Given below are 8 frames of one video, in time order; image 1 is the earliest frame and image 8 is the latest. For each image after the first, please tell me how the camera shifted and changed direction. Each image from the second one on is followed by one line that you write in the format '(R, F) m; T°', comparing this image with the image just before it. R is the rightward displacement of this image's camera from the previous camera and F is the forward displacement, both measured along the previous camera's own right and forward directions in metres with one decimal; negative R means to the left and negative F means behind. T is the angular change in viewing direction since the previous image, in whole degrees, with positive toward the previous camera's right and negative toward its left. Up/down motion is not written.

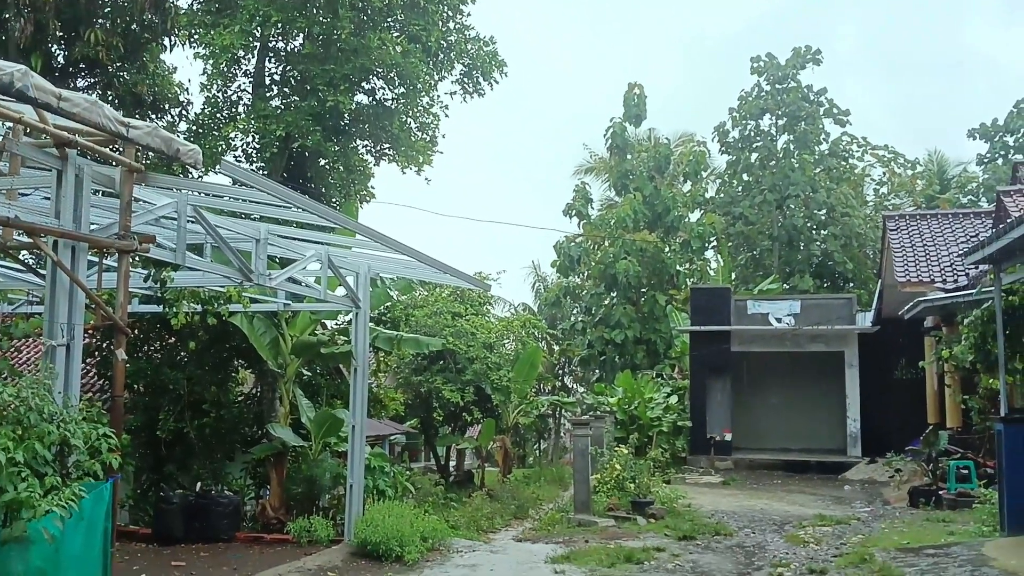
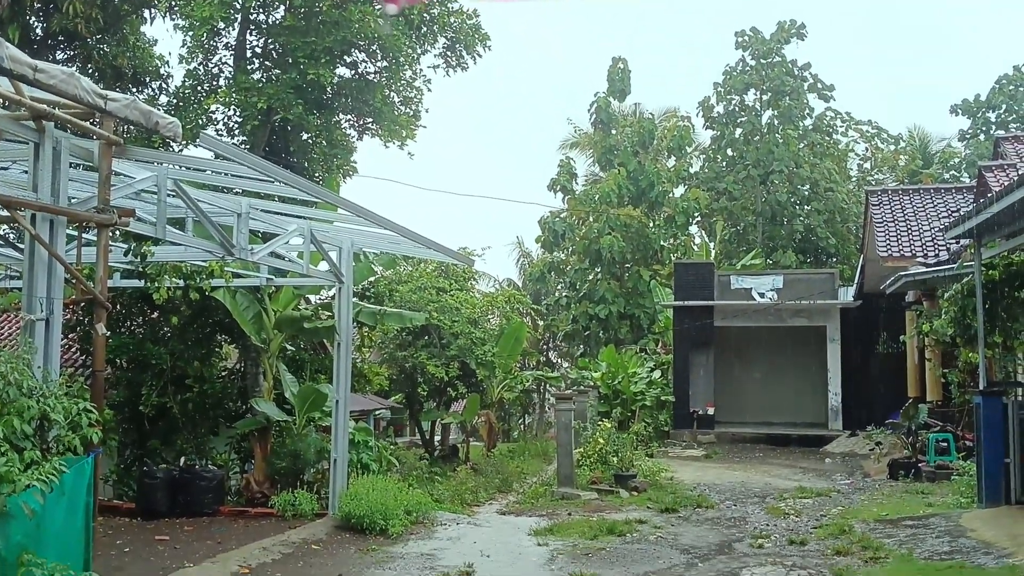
(0.0, 0.0) m; +1°
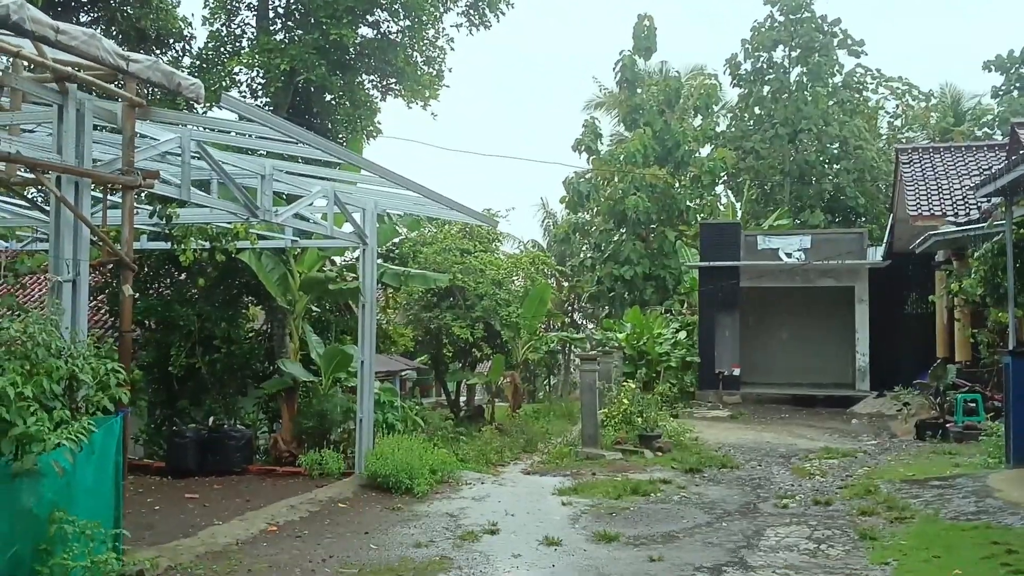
(0.0, 0.0) m; -2°
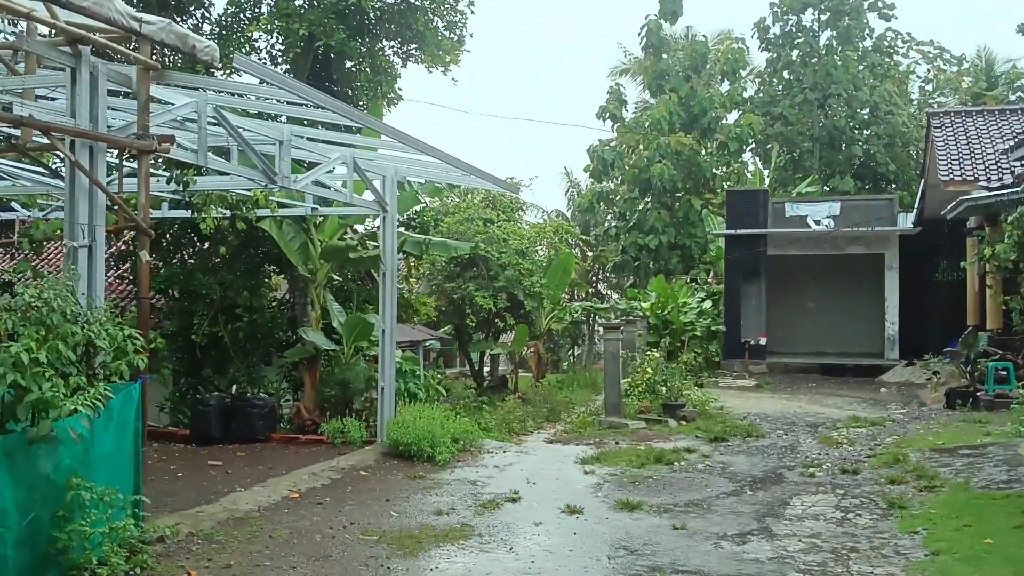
(0.0, +0.1) m; -2°
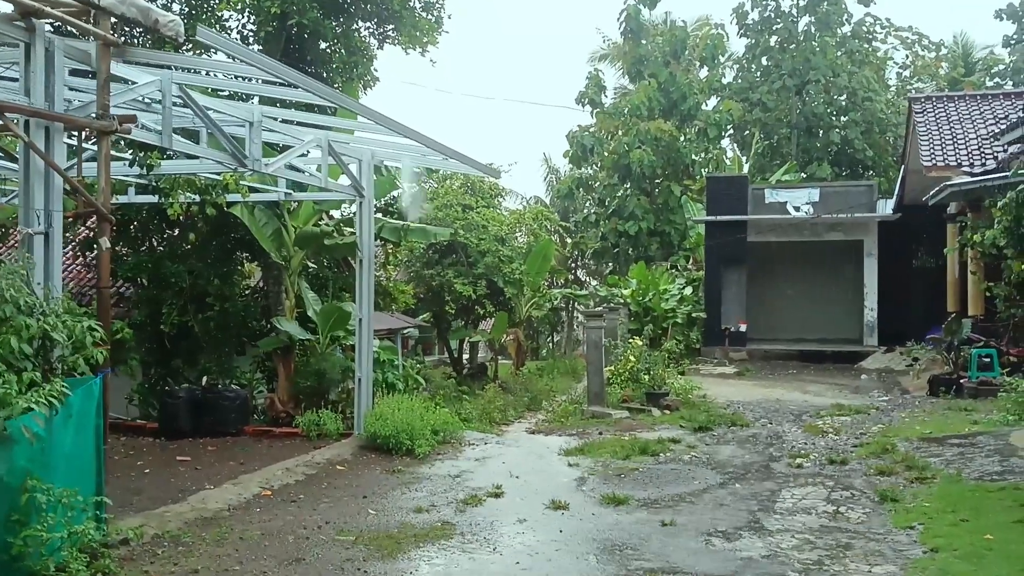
(0.0, +0.2) m; +1°
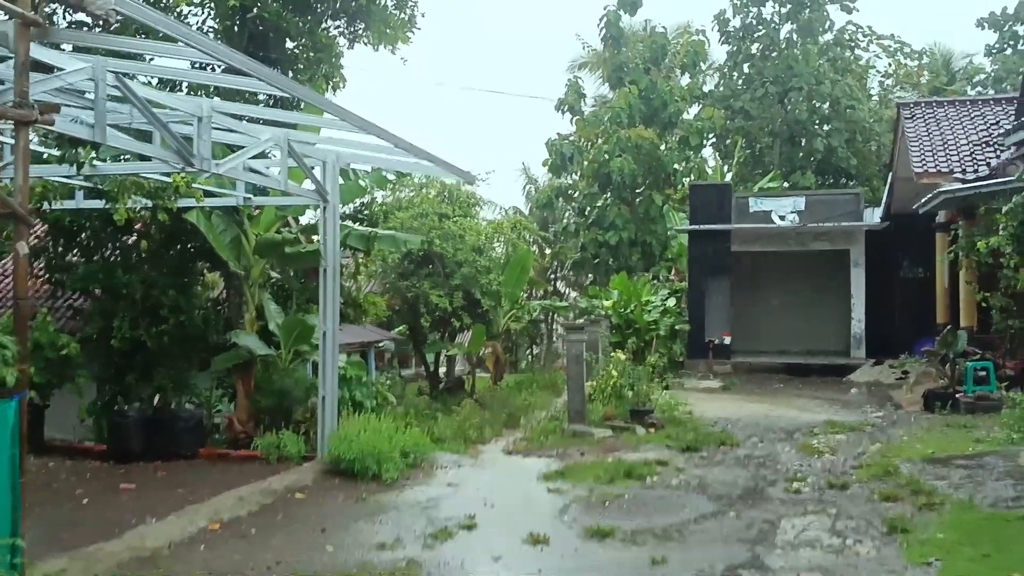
(0.0, +0.6) m; +1°
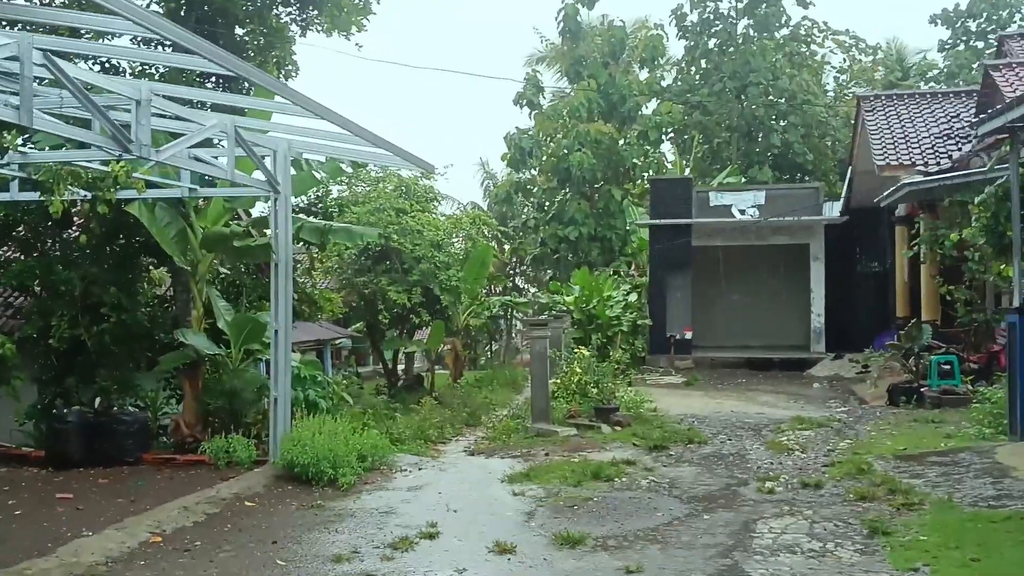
(0.0, +0.3) m; +3°
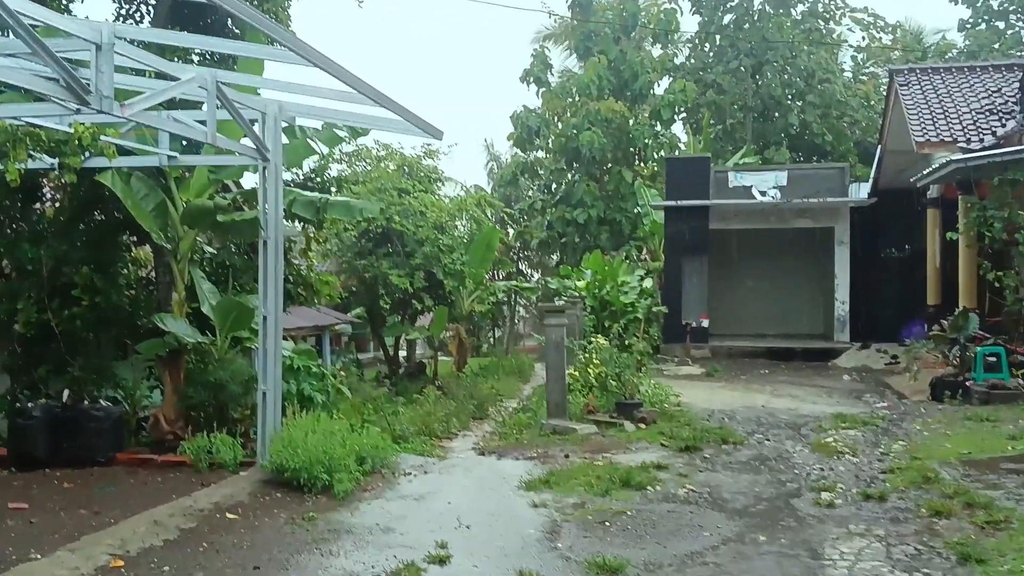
(-0.1, +0.9) m; 0°
